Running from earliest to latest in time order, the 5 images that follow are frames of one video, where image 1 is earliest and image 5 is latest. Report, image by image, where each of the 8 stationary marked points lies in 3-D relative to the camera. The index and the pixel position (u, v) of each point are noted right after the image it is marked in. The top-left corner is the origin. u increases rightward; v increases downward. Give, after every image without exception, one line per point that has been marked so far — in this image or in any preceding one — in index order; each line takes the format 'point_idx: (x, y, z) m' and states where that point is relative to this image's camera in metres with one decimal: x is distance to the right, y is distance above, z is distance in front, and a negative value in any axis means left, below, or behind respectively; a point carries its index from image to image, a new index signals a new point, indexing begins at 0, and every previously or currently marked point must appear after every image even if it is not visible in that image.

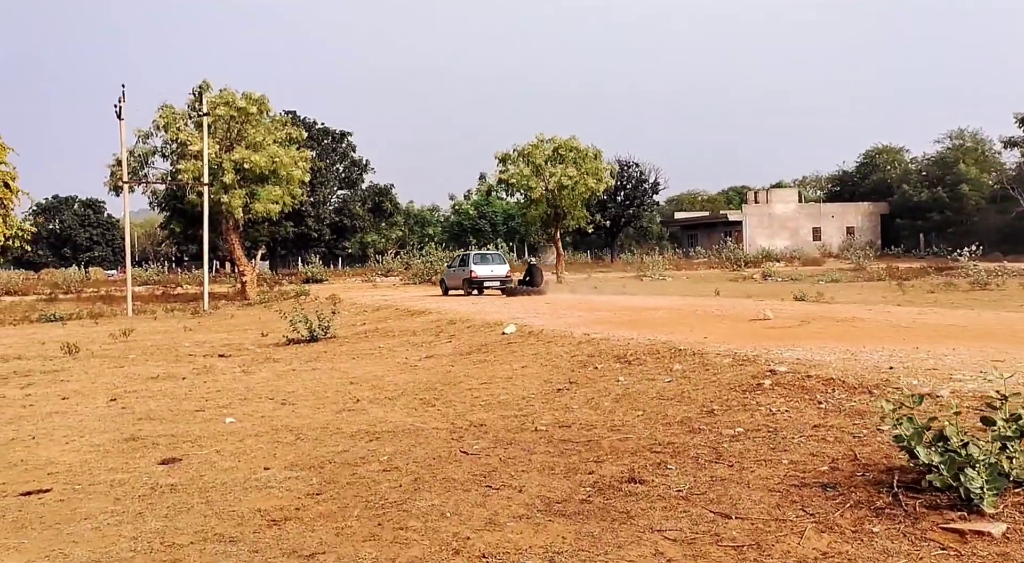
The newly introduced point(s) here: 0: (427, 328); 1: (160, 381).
0: (-1.3, -0.9, +17.5) m
1: (-4.4, -1.3, +13.4) m
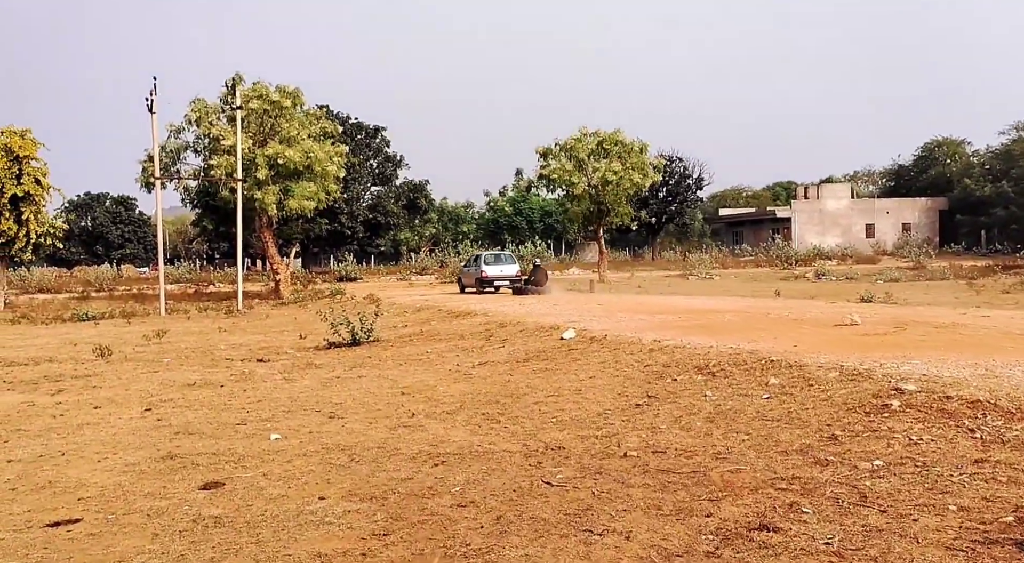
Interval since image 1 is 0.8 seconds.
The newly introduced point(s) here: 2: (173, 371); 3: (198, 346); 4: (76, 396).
0: (-0.5, -0.9, +16.6) m
1: (-3.7, -1.3, +12.6) m
2: (-4.6, -1.3, +14.8) m
3: (-5.7, -1.3, +19.7) m
4: (-5.2, -1.4, +12.8) m
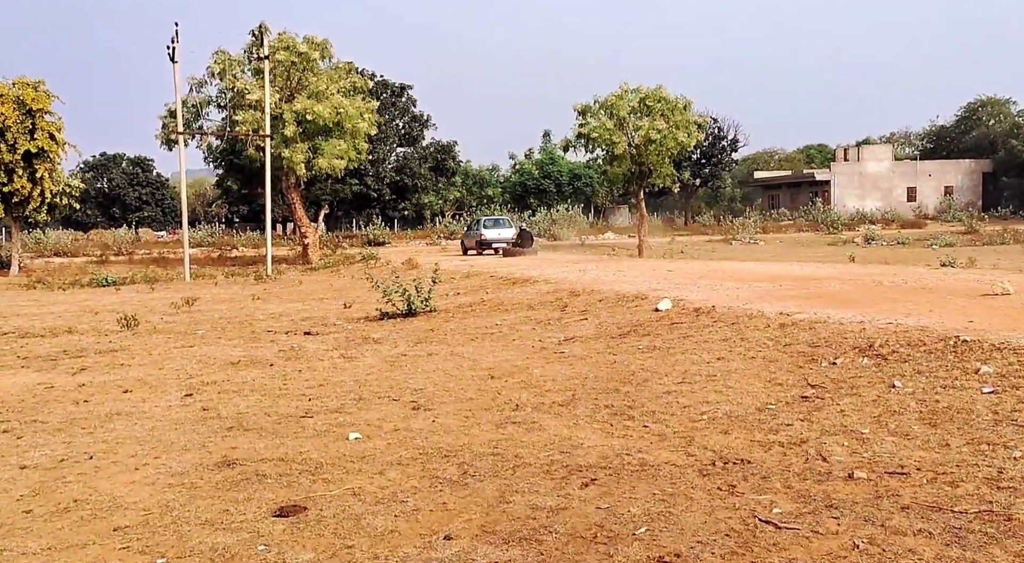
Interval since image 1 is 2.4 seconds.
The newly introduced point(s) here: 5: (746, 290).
0: (+0.5, -0.4, +14.9) m
1: (-2.7, -0.9, +10.9) m
2: (-3.6, -0.8, +13.2) m
3: (-4.7, -0.6, +18.1) m
4: (-4.3, -1.0, +11.2) m
5: (+2.8, -0.1, +12.9) m
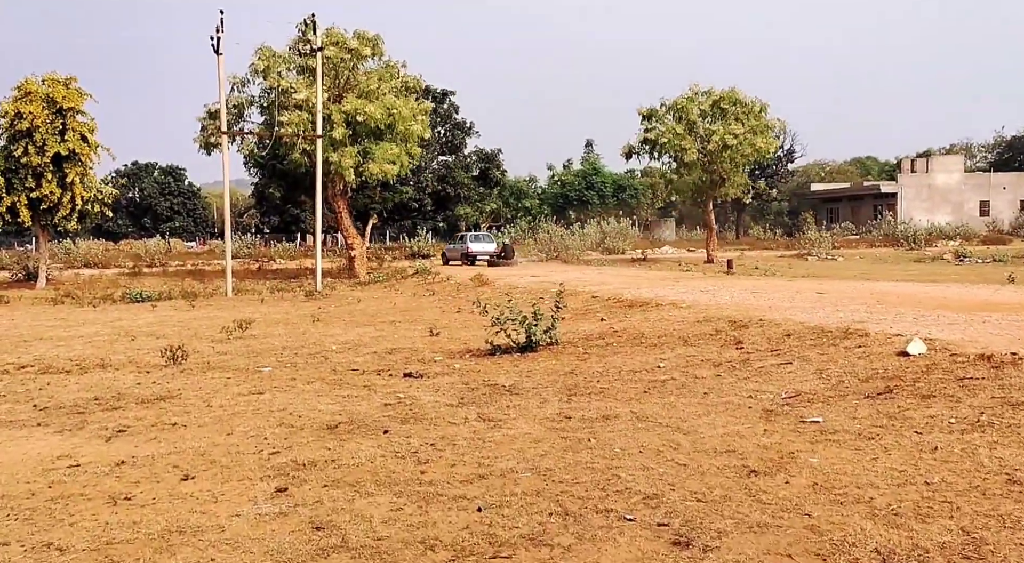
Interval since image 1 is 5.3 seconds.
0: (+2.1, -0.6, +11.6) m
1: (-1.2, -1.1, +7.7) m
2: (-2.0, -1.1, +10.0) m
3: (-2.9, -0.9, +14.9) m
4: (-2.7, -1.2, +8.0) m
5: (+4.5, -0.4, +9.5) m
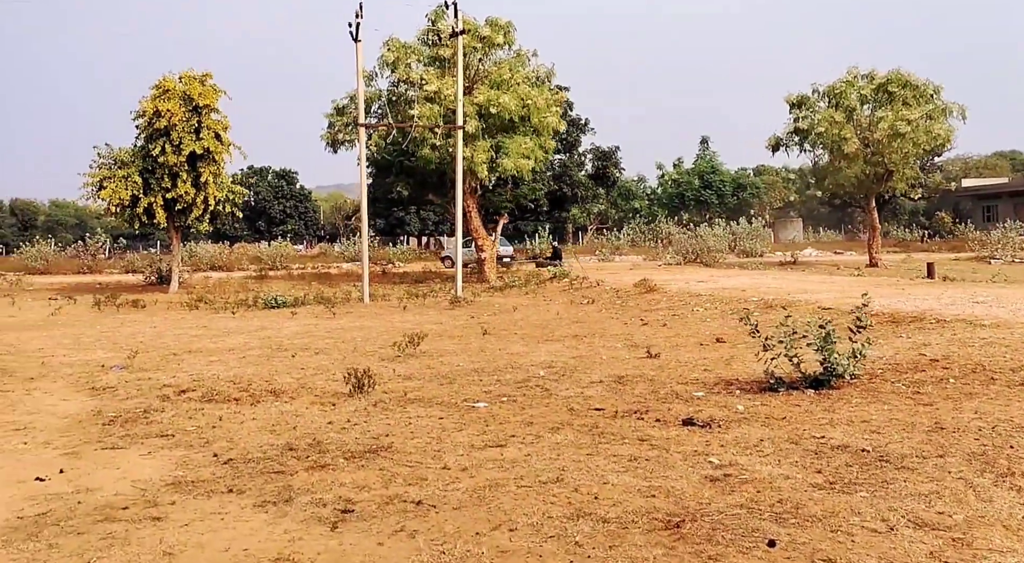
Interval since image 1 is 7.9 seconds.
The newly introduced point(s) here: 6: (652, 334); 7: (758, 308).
0: (+4.7, -0.8, +8.2) m
1: (+1.1, -1.2, +4.7) m
2: (+0.4, -1.2, +7.0) m
3: (0.0, -1.1, +12.0) m
4: (-0.5, -1.4, +5.1) m
5: (+6.8, -0.5, +6.0) m
6: (+2.3, -0.8, +17.3) m
7: (+4.0, -0.4, +16.6) m
